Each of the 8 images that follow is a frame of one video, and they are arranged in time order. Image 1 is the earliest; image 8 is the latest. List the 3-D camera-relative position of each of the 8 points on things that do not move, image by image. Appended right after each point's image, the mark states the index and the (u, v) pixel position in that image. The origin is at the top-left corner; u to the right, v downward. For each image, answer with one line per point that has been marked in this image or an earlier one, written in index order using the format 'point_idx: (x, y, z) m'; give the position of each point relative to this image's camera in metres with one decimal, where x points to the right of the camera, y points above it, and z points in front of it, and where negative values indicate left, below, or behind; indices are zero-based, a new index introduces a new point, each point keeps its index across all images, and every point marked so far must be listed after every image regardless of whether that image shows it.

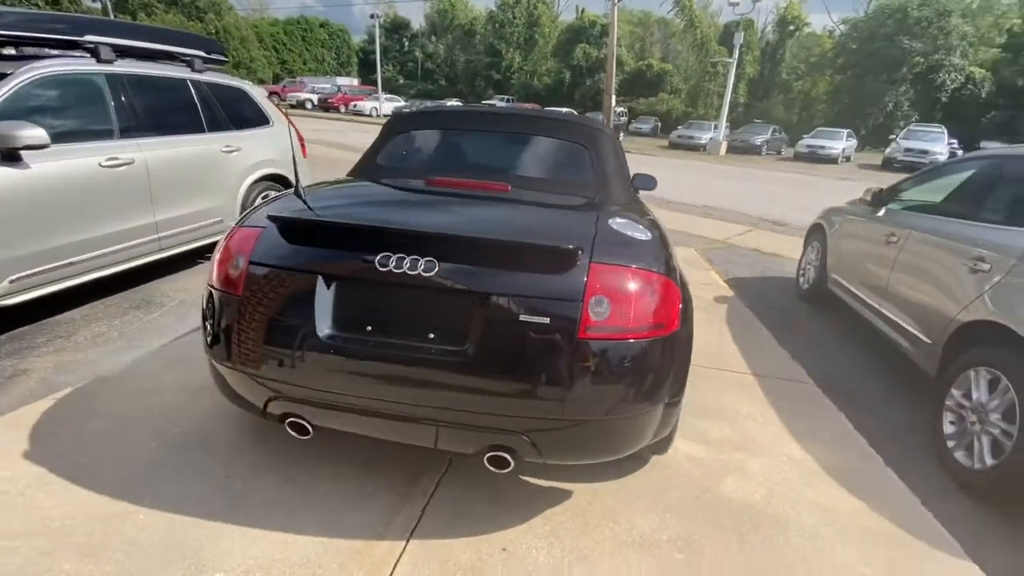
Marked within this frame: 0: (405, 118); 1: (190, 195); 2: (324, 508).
0: (-0.7, +1.2, +3.5) m
1: (-3.8, +1.1, +5.8) m
2: (-0.8, -1.0, +2.2) m
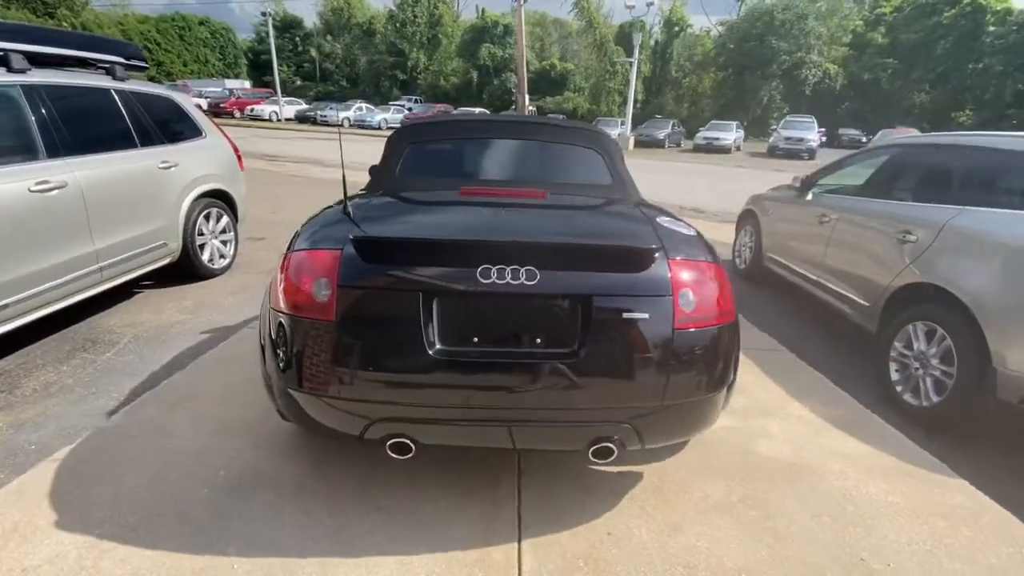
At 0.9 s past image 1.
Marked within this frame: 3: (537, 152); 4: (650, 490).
0: (-0.6, +1.1, +3.4) m
1: (-4.1, +0.8, +5.2) m
2: (-0.4, -1.1, +2.2) m
3: (+0.2, +1.0, +3.4) m
4: (+0.7, -1.0, +2.5) m
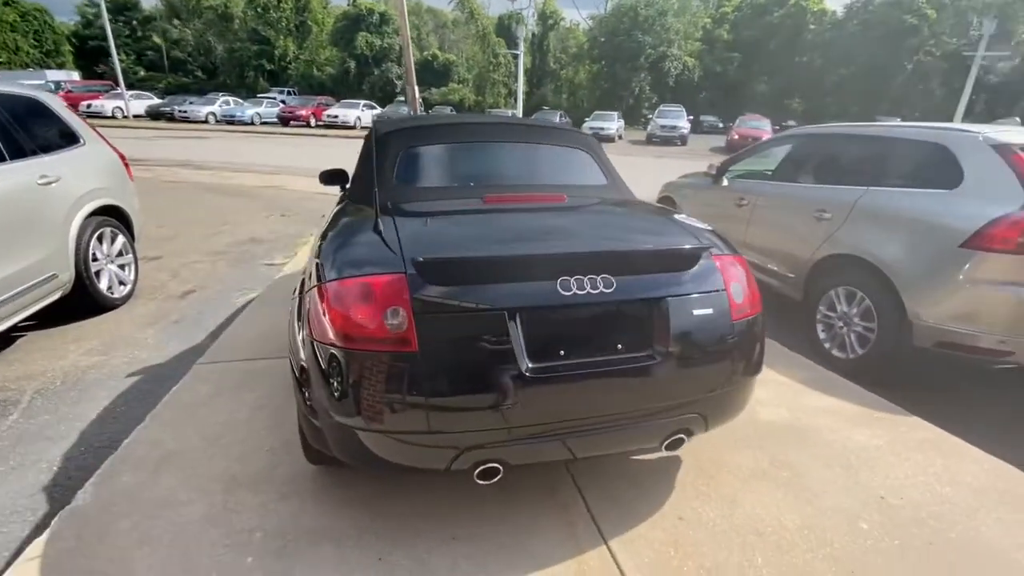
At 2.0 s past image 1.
0: (-0.7, +1.0, +3.3) m
1: (-4.4, +0.4, +4.2) m
2: (0.0, -1.2, +2.2) m
3: (+0.1, +0.9, +3.4) m
4: (+1.0, -1.0, +2.7) m
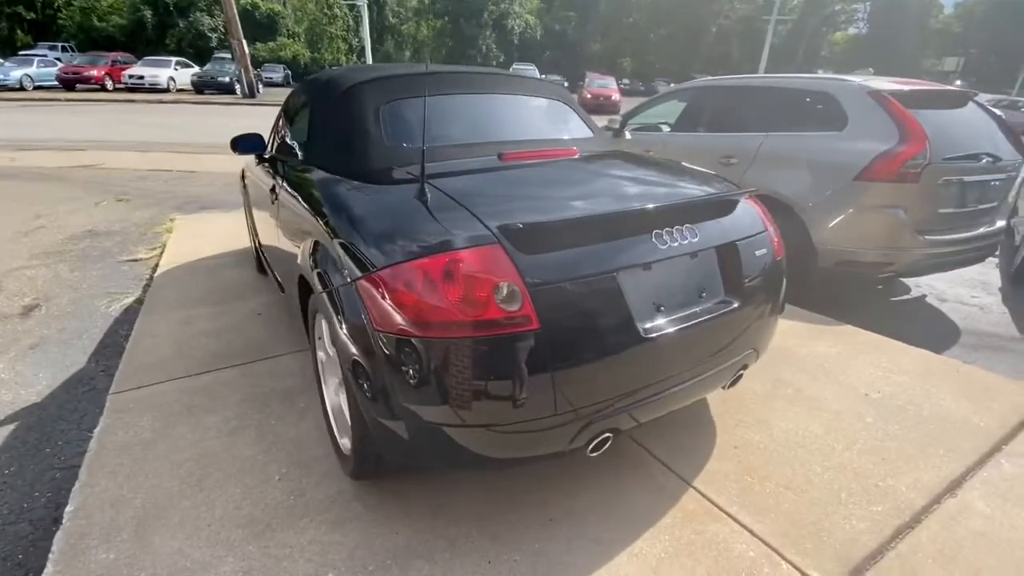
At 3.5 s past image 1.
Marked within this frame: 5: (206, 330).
0: (-0.8, +1.2, +2.8) m
1: (-4.5, +0.1, +2.8) m
2: (+0.4, -1.0, +2.1) m
3: (0.0, +1.2, +3.1) m
4: (+1.2, -0.7, +2.9) m
5: (-2.4, -0.3, +3.8) m
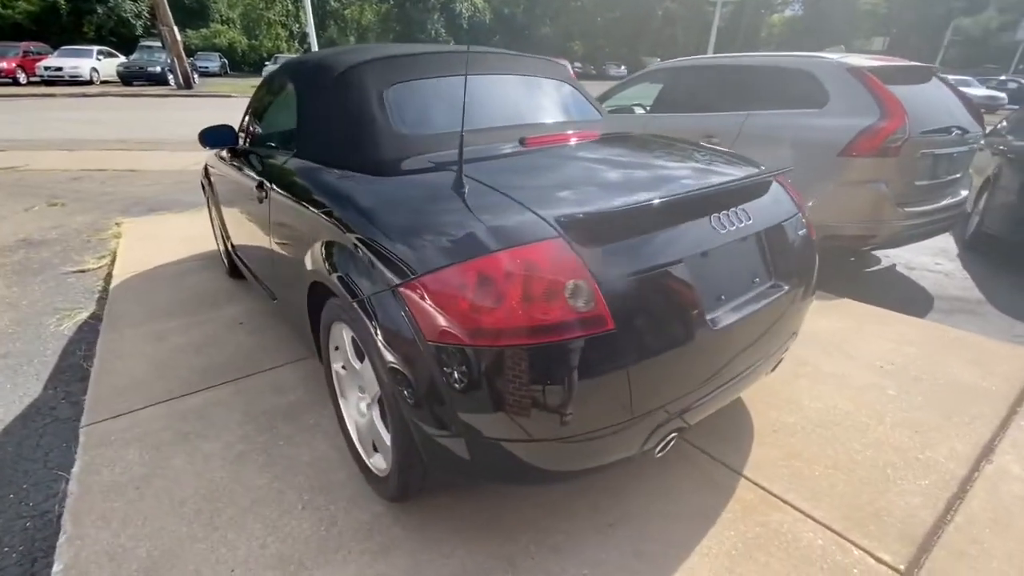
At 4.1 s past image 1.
0: (-0.7, +1.1, +2.5) m
1: (-4.4, -0.1, +2.2) m
2: (+0.7, -0.9, +2.0) m
3: (0.0, +1.2, +2.9) m
4: (+1.4, -0.6, +2.8) m
5: (-2.4, -0.4, +3.5) m
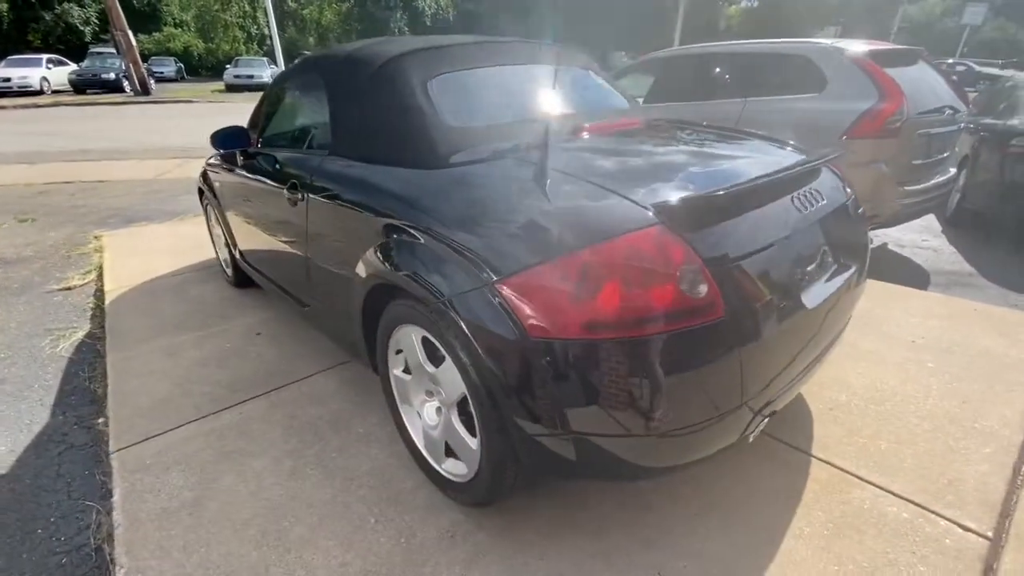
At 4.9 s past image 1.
0: (-0.5, +1.1, +2.4) m
1: (-4.0, -0.3, +2.0) m
2: (+1.0, -0.9, +2.0) m
3: (+0.2, +1.2, +2.9) m
4: (+1.7, -0.5, +2.9) m
5: (-2.1, -0.5, +3.3) m
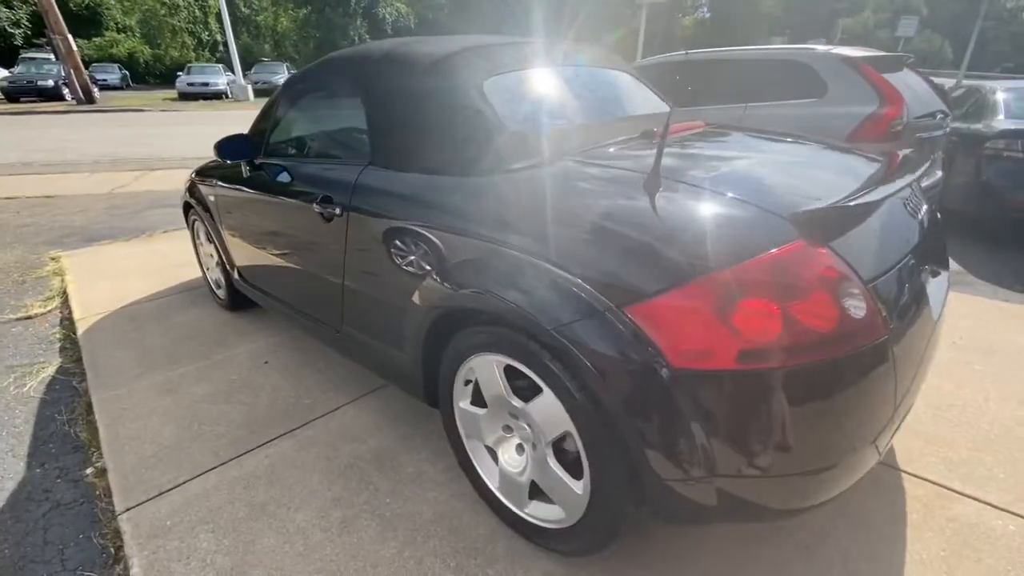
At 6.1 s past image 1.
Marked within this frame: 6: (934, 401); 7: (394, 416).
0: (-0.2, +1.0, +2.2) m
1: (-3.7, -0.5, +1.5) m
2: (+1.4, -0.9, +1.9) m
3: (+0.4, +1.2, +2.7) m
4: (+1.9, -0.5, +2.8) m
5: (-1.9, -0.7, +3.0) m
6: (+2.2, -0.6, +2.6) m
7: (-0.6, -0.7, +2.6) m
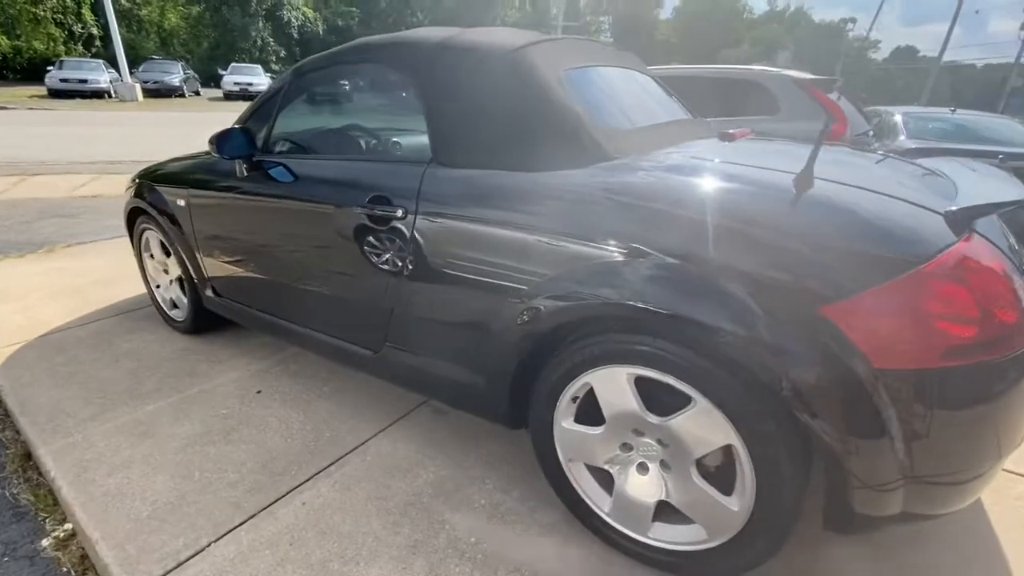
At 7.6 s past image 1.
0: (+0.1, +1.0, +2.1) m
1: (-3.2, -0.6, +0.7) m
2: (+1.8, -0.9, +2.0) m
3: (+0.7, +1.1, +2.7) m
4: (+2.2, -0.5, +3.0) m
5: (-1.6, -0.8, +2.5) m
6: (+2.5, -0.6, +2.8) m
7: (-0.3, -0.8, +2.4) m
